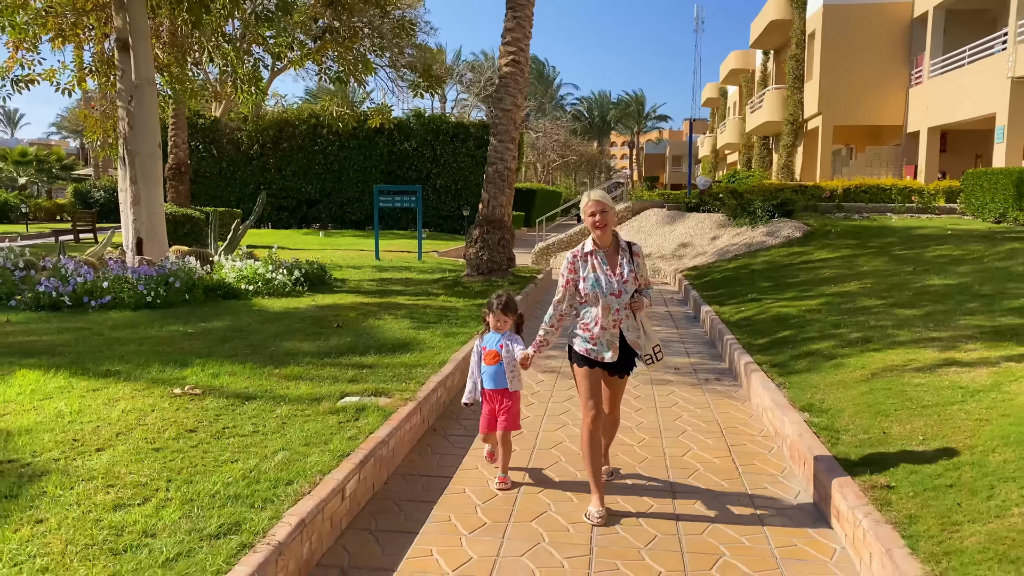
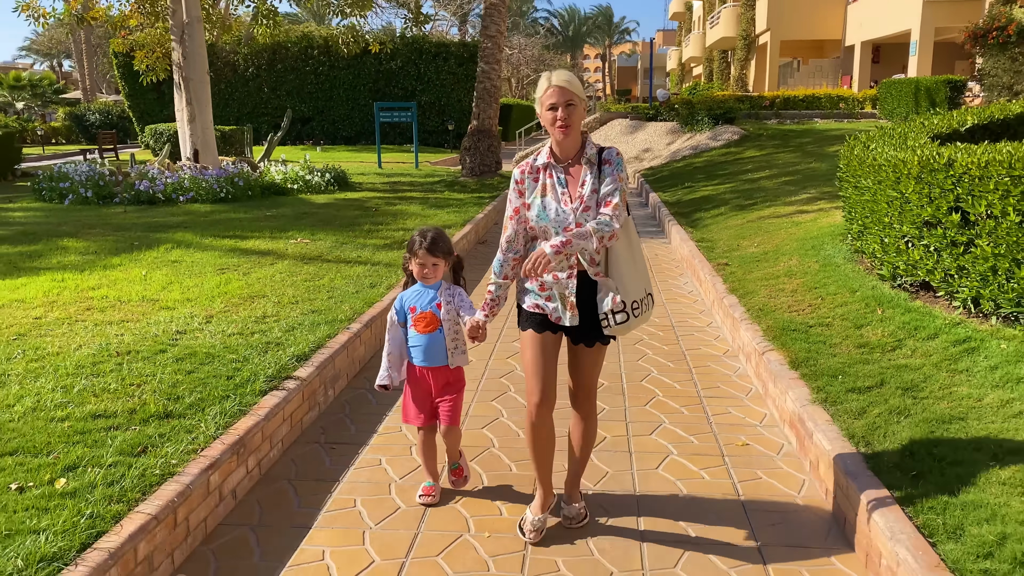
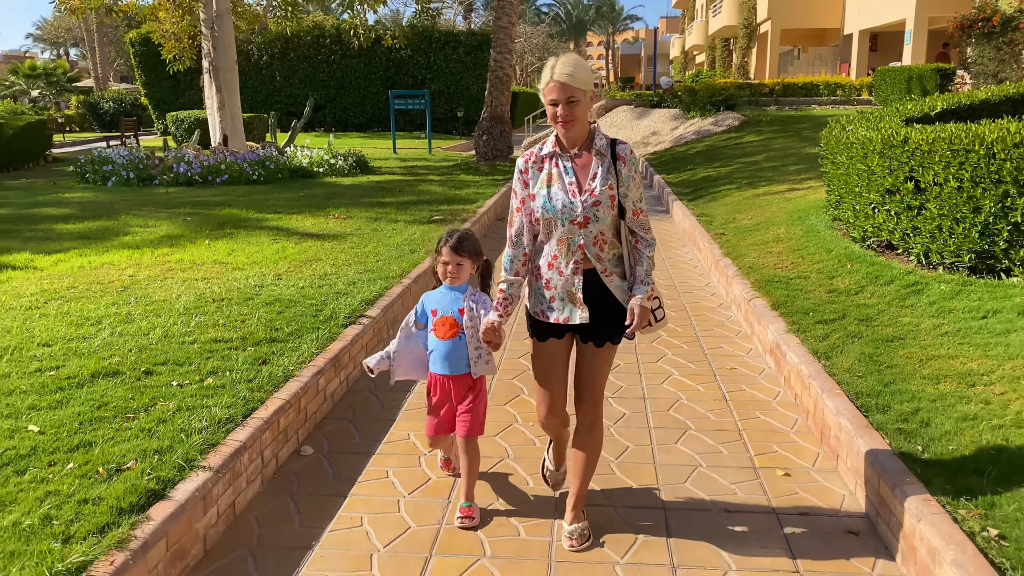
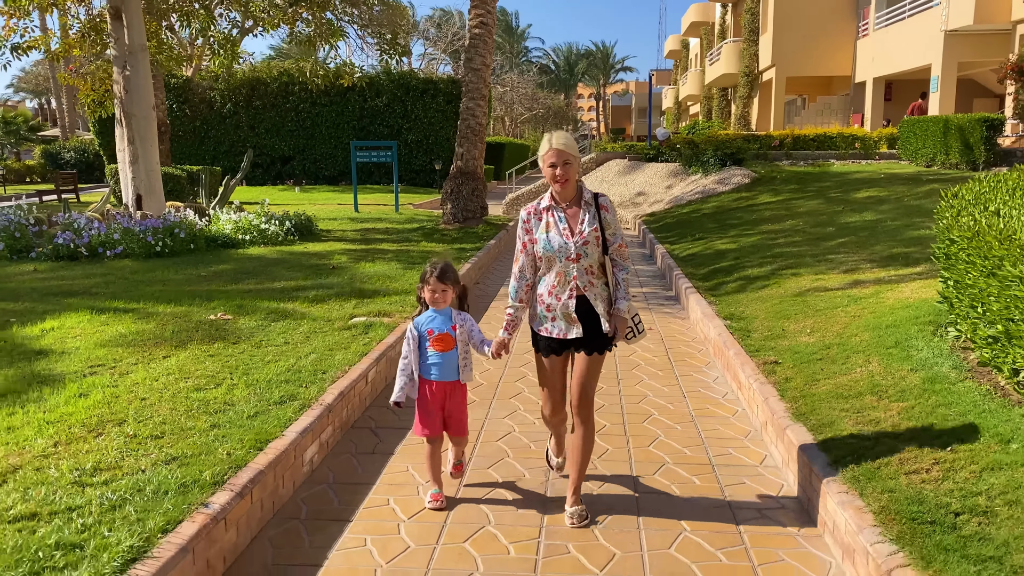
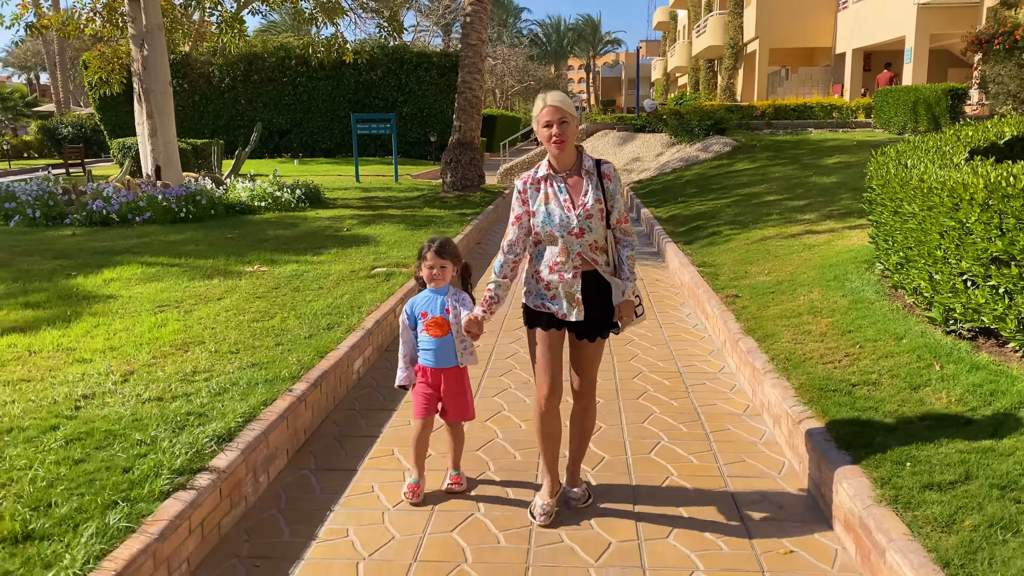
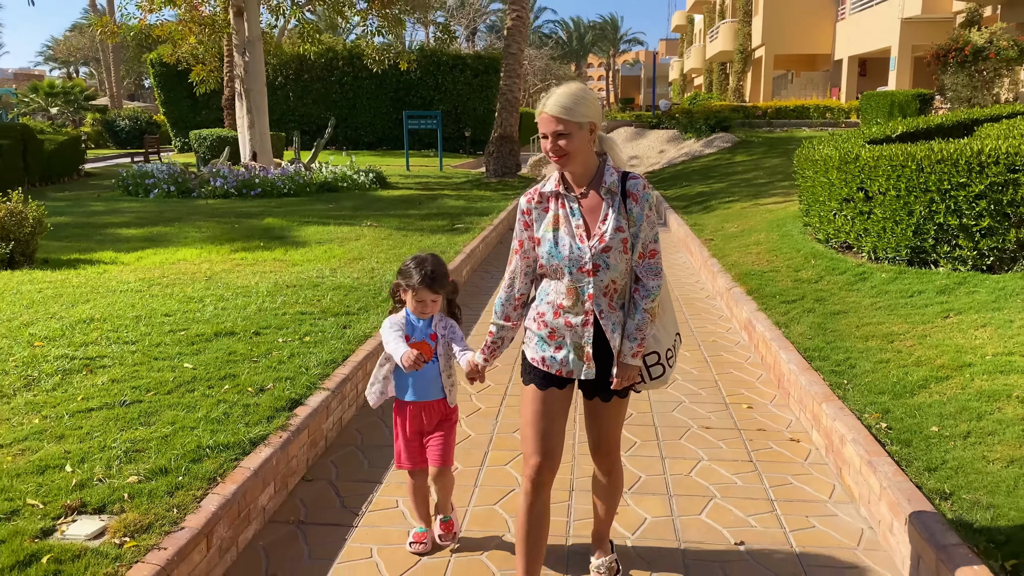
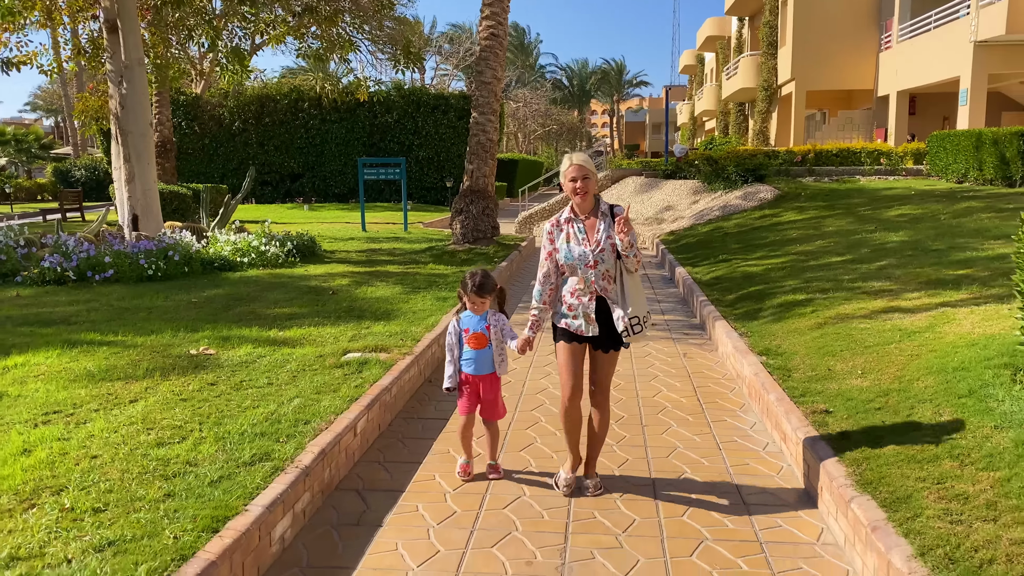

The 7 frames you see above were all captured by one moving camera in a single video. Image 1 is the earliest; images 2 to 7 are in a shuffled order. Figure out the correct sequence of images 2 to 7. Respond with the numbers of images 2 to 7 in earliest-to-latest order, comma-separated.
7, 4, 5, 2, 3, 6
